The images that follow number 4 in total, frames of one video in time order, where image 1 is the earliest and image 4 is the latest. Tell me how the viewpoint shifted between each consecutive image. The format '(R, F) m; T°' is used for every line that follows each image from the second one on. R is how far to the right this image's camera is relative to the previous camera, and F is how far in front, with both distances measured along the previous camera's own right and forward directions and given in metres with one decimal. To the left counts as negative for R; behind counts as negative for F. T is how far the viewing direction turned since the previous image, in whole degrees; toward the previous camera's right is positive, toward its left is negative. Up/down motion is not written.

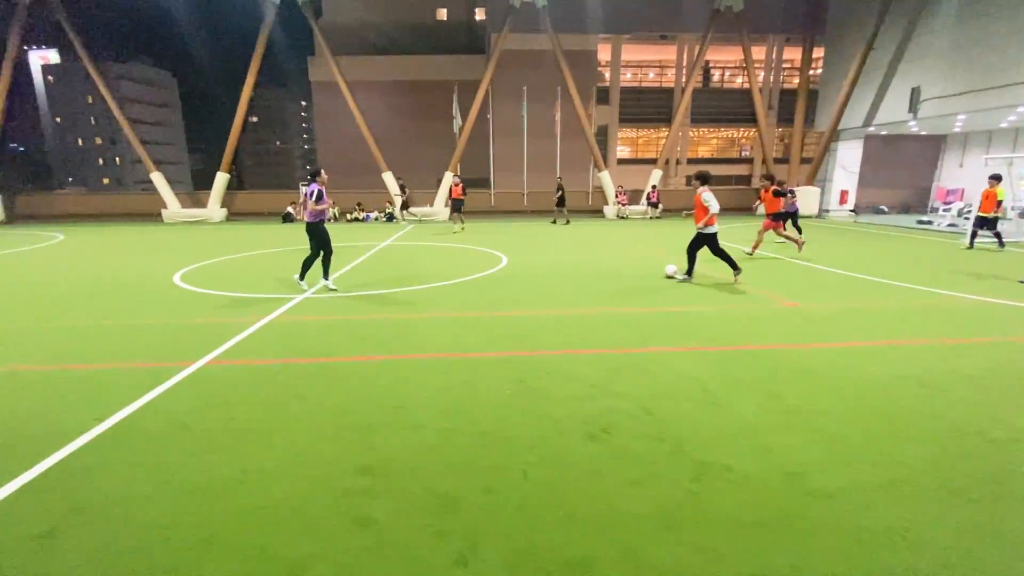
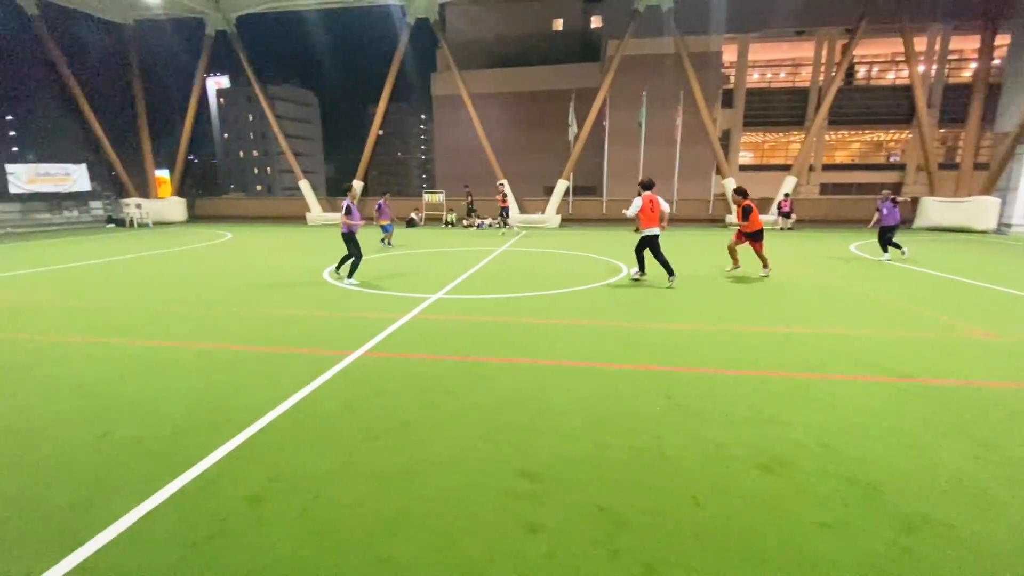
(-0.4, 0.0) m; -12°
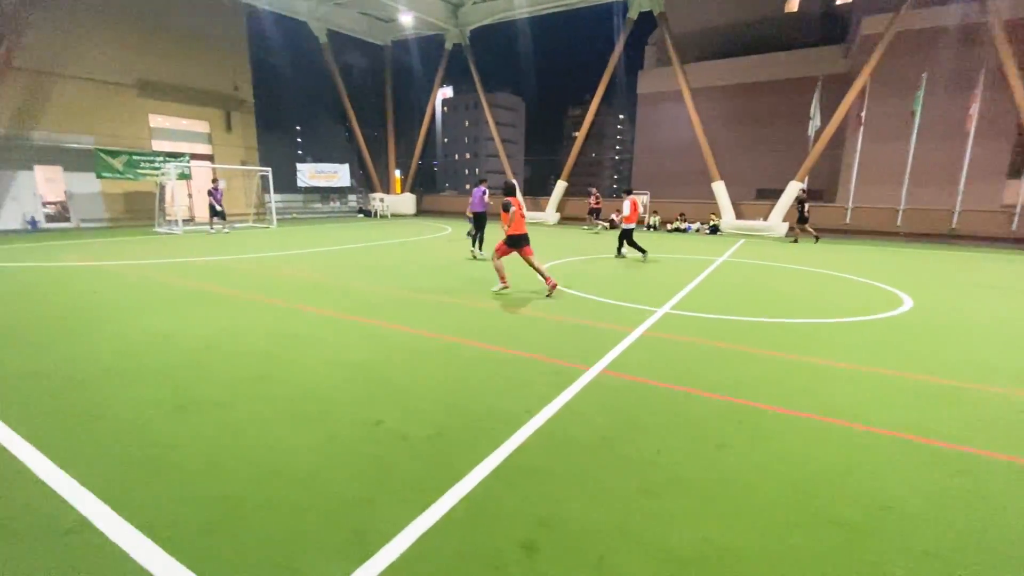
(-0.8, +0.5) m; -21°
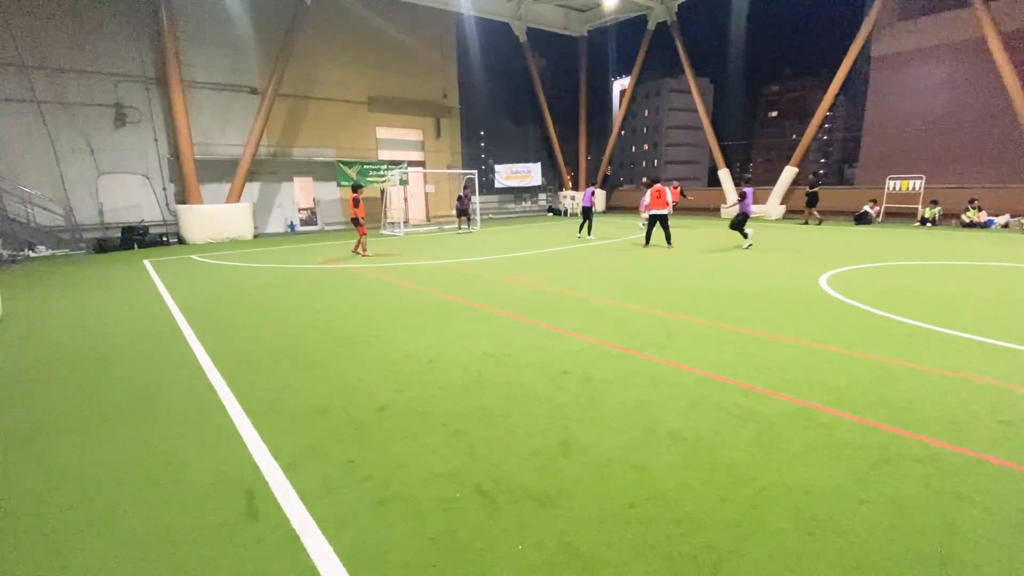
(-1.5, +1.2) m; -19°
